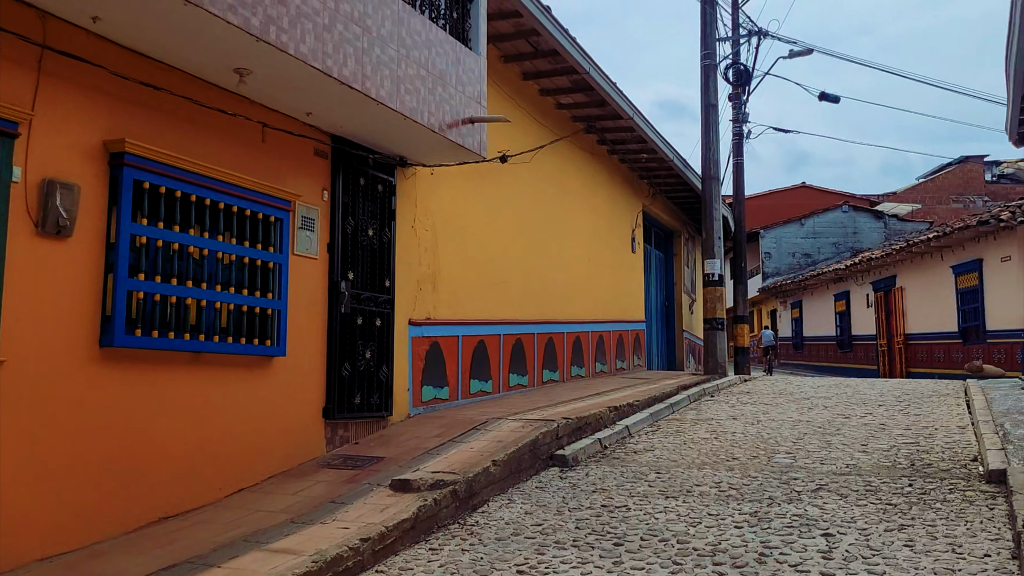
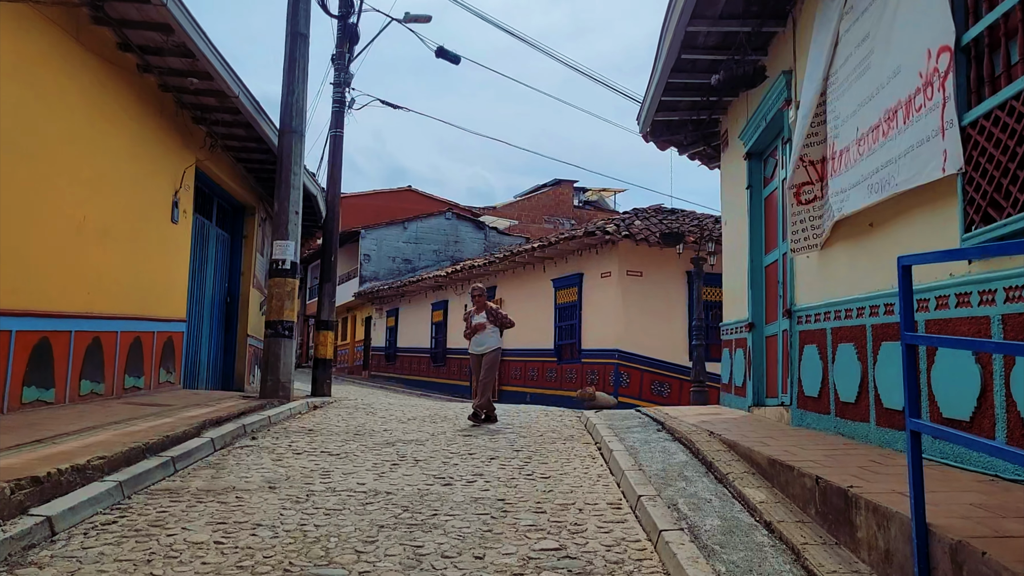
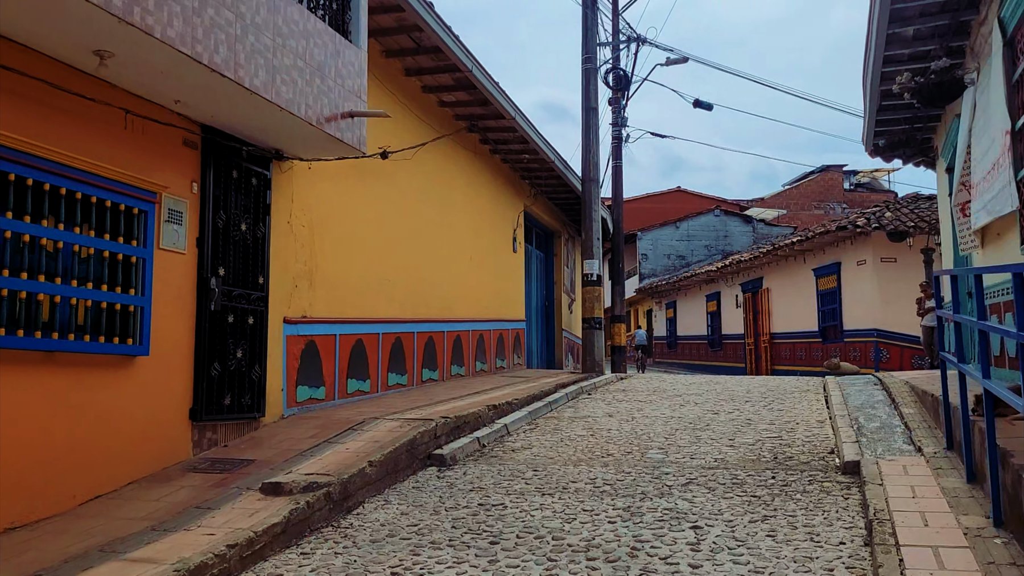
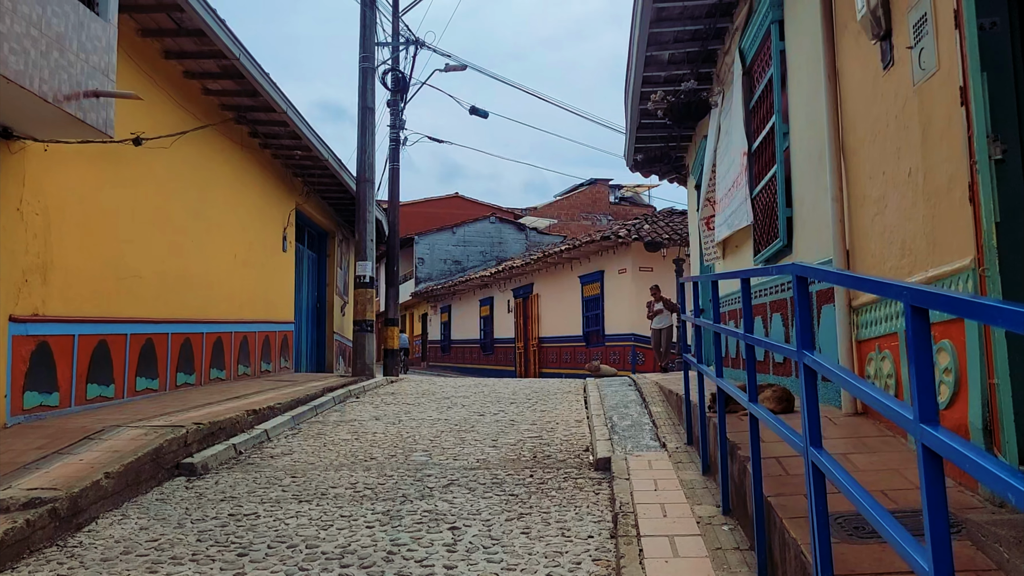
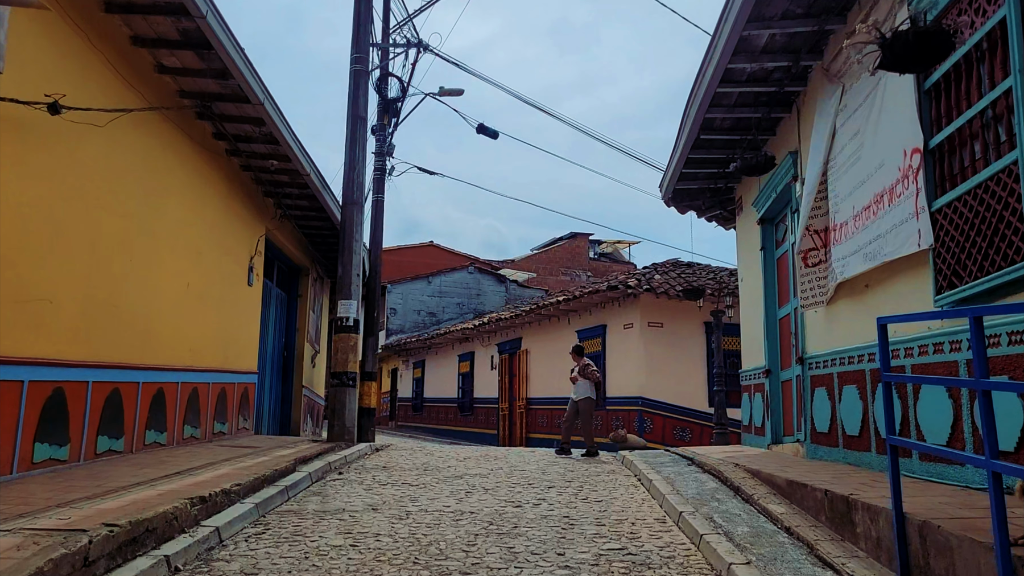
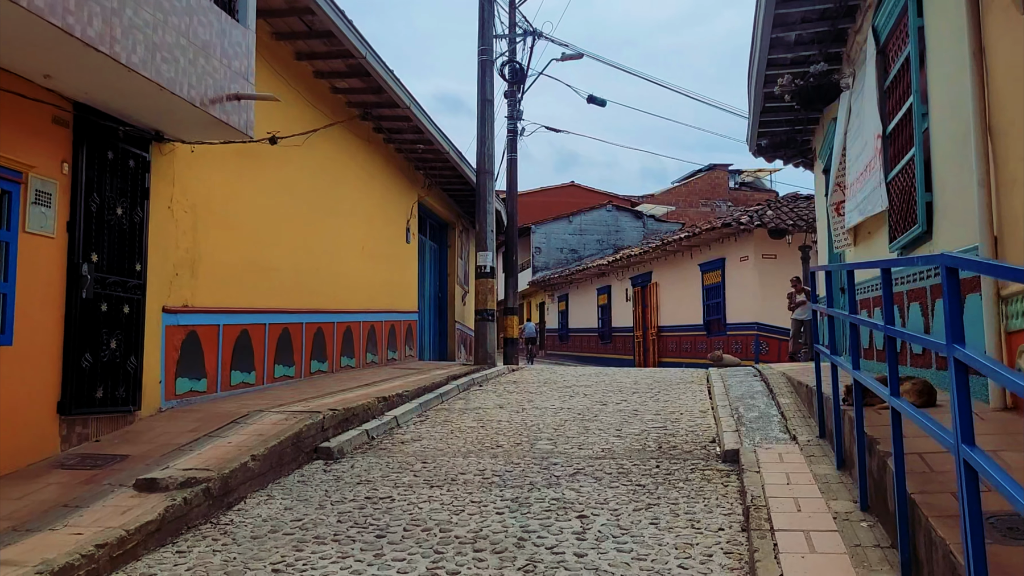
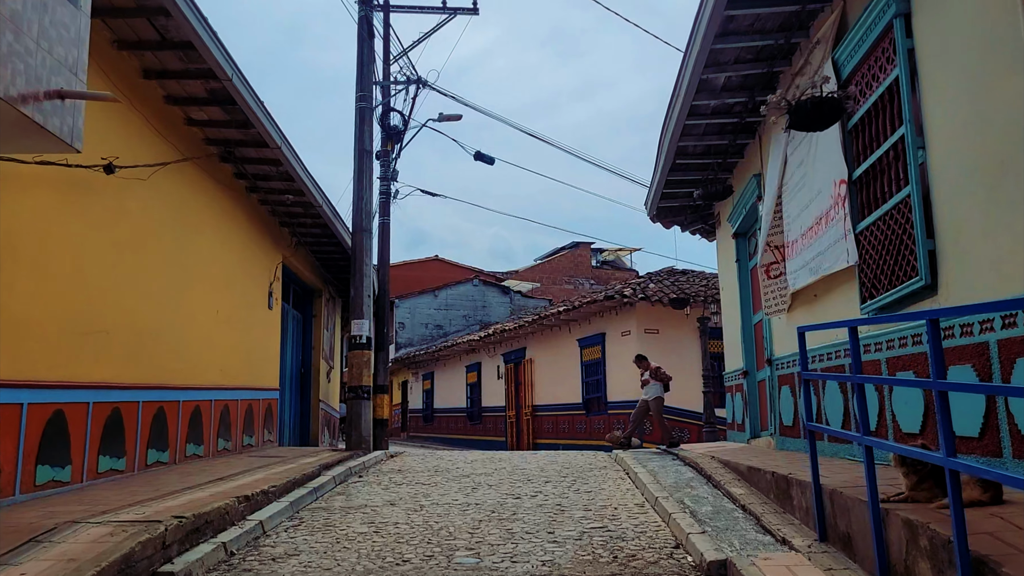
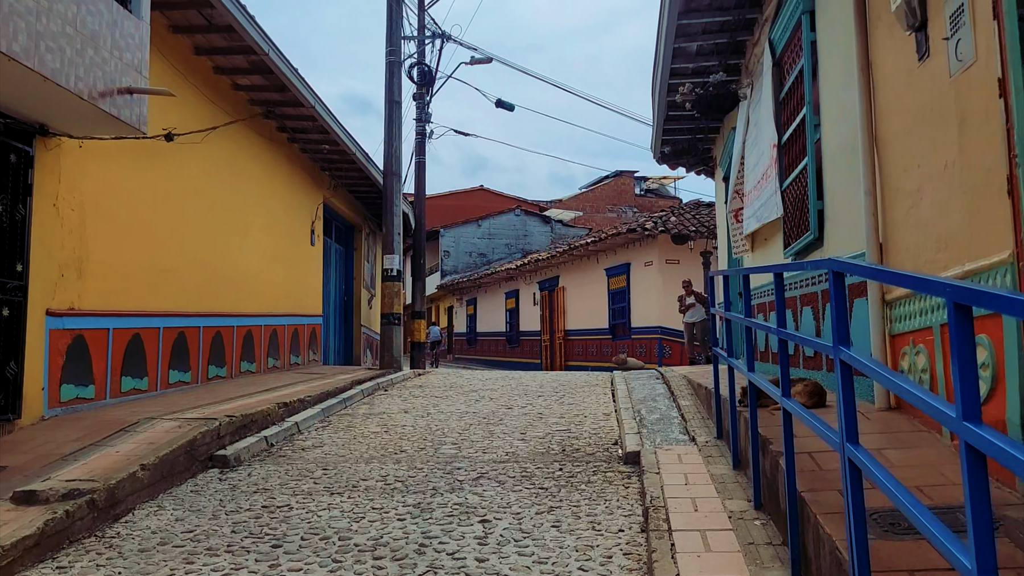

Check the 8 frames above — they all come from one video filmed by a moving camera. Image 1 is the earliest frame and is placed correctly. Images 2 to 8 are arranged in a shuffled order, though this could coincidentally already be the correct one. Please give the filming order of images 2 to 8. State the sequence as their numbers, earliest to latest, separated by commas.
3, 6, 8, 4, 7, 5, 2
